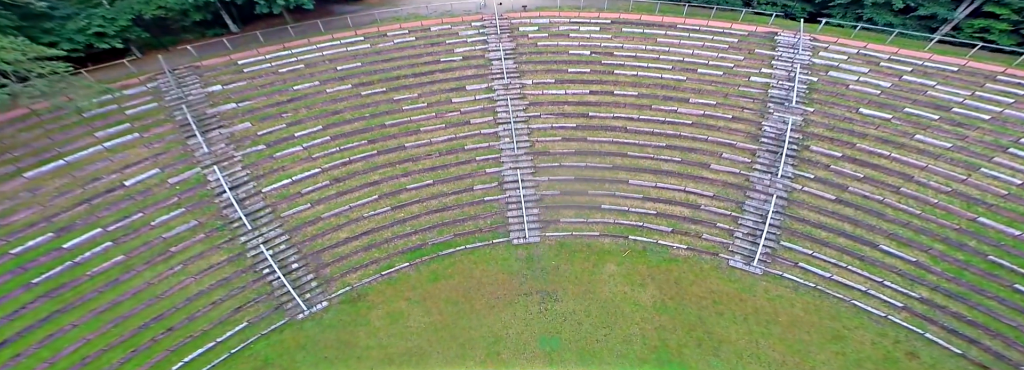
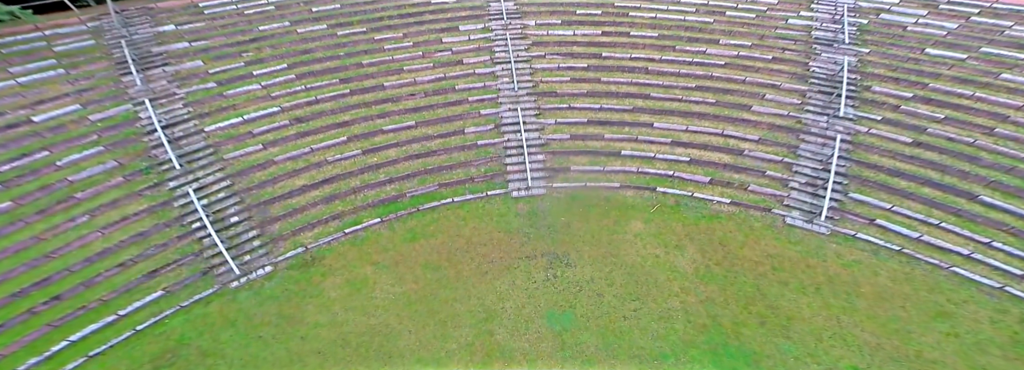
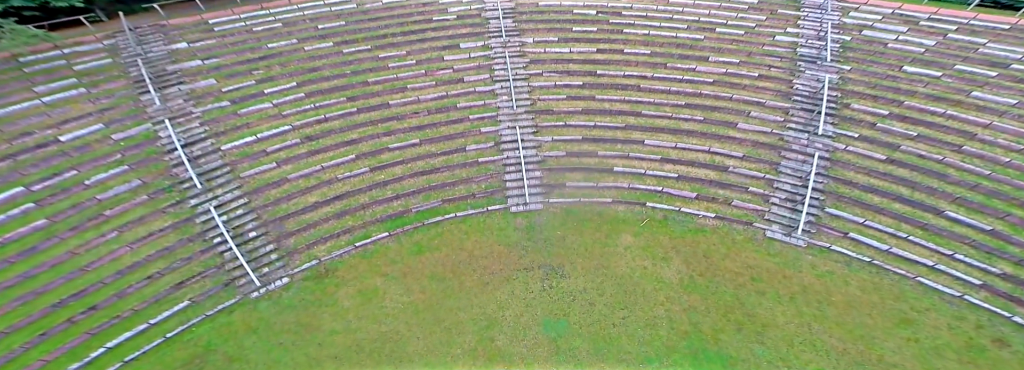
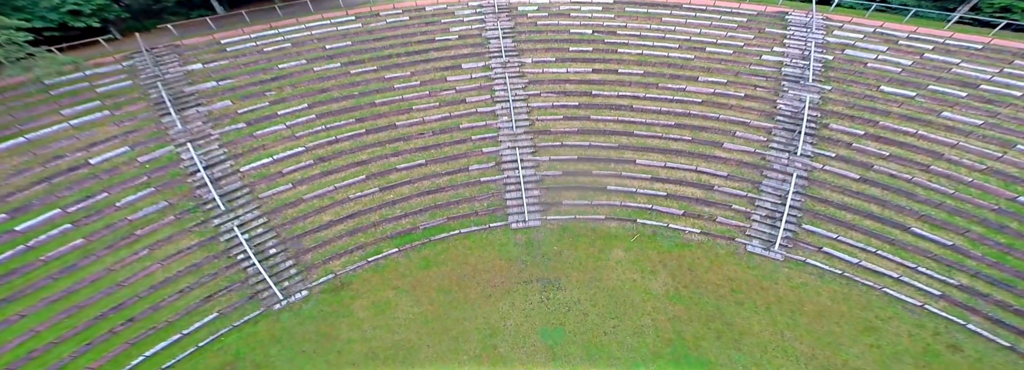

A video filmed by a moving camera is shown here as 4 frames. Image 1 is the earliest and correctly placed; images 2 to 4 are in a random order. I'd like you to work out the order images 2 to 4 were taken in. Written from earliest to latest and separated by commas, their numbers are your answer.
4, 3, 2
